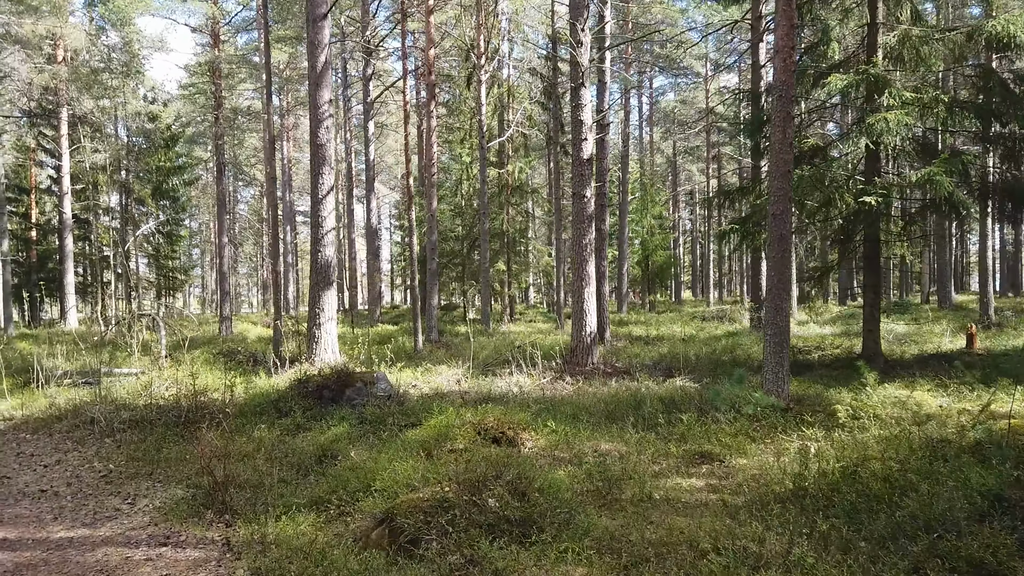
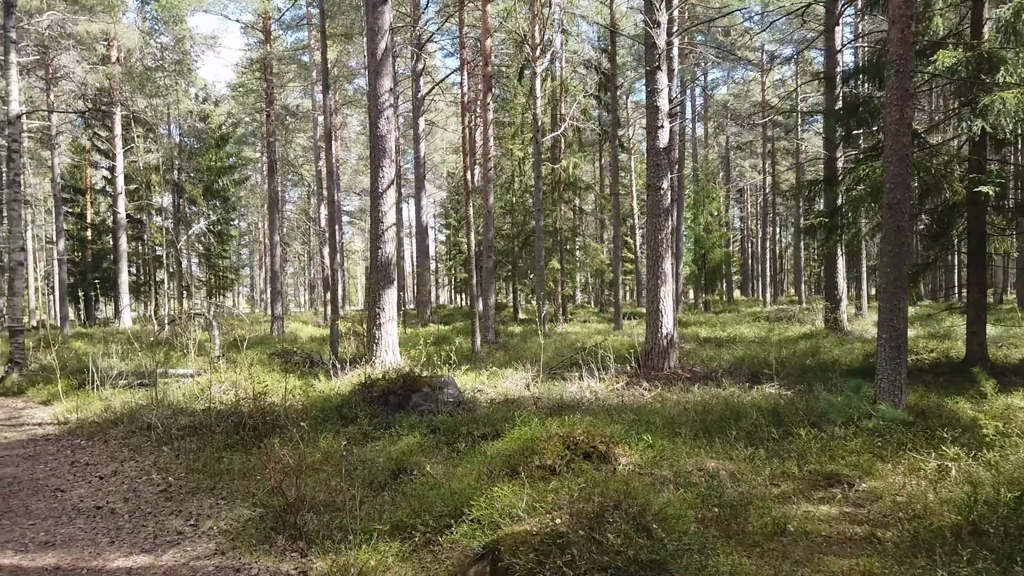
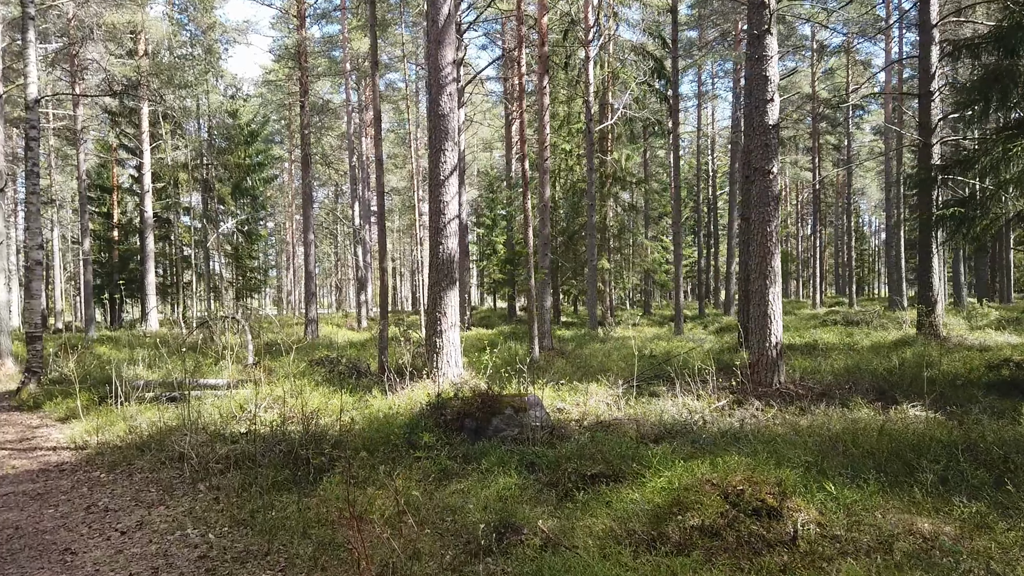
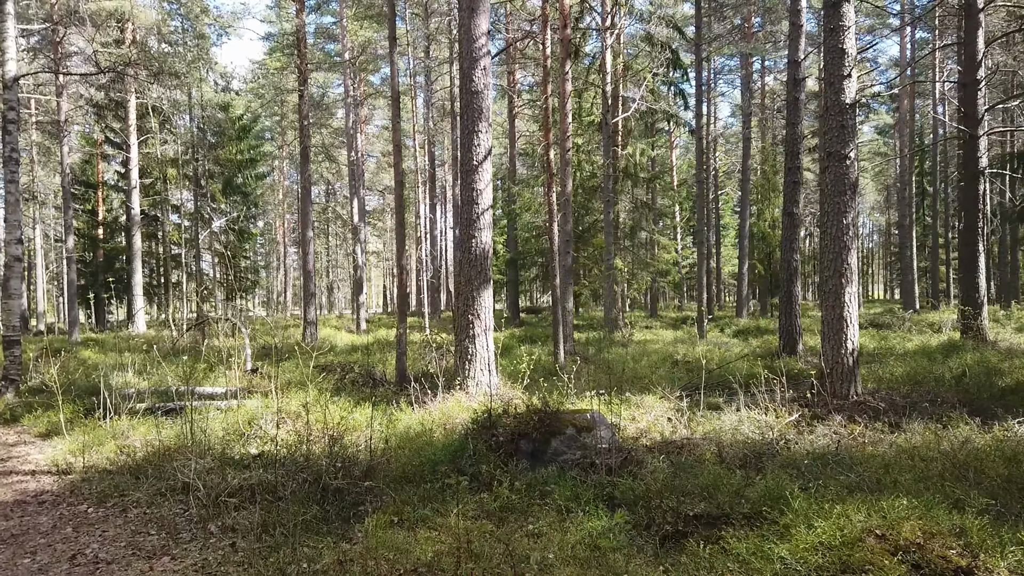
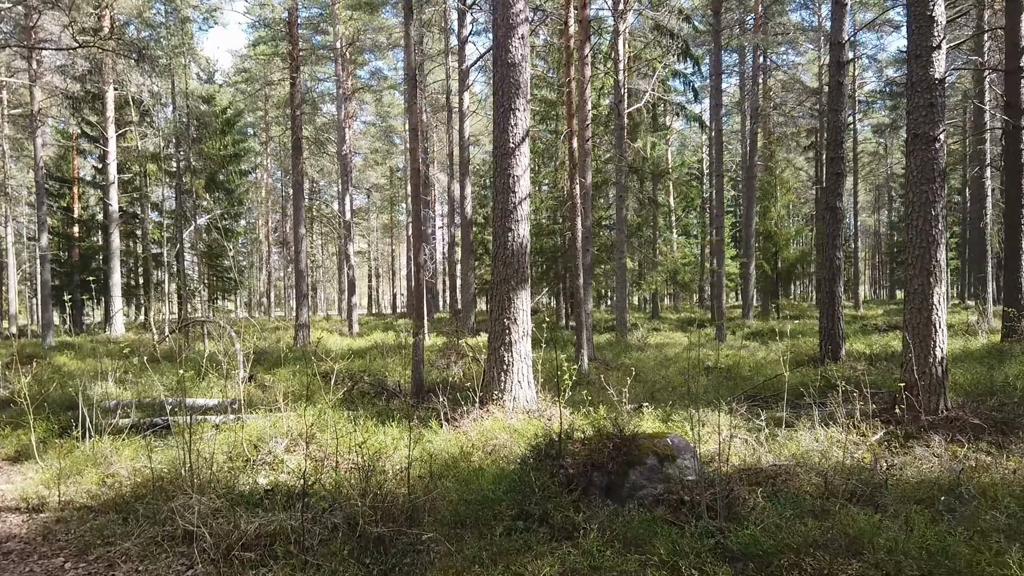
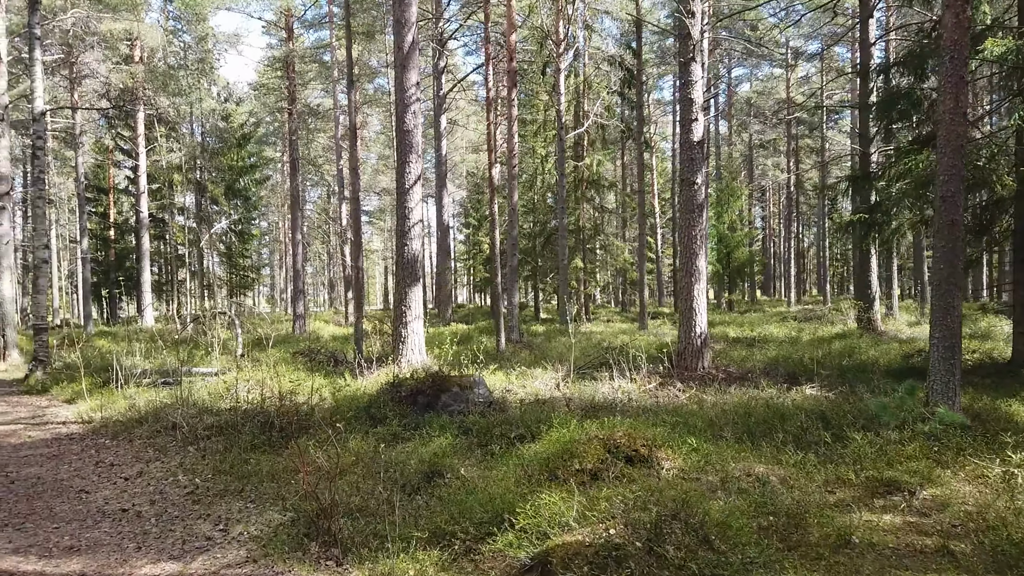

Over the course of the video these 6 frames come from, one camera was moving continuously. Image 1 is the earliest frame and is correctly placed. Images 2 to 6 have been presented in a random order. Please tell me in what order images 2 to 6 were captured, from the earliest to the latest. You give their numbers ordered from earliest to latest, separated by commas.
2, 6, 3, 4, 5
